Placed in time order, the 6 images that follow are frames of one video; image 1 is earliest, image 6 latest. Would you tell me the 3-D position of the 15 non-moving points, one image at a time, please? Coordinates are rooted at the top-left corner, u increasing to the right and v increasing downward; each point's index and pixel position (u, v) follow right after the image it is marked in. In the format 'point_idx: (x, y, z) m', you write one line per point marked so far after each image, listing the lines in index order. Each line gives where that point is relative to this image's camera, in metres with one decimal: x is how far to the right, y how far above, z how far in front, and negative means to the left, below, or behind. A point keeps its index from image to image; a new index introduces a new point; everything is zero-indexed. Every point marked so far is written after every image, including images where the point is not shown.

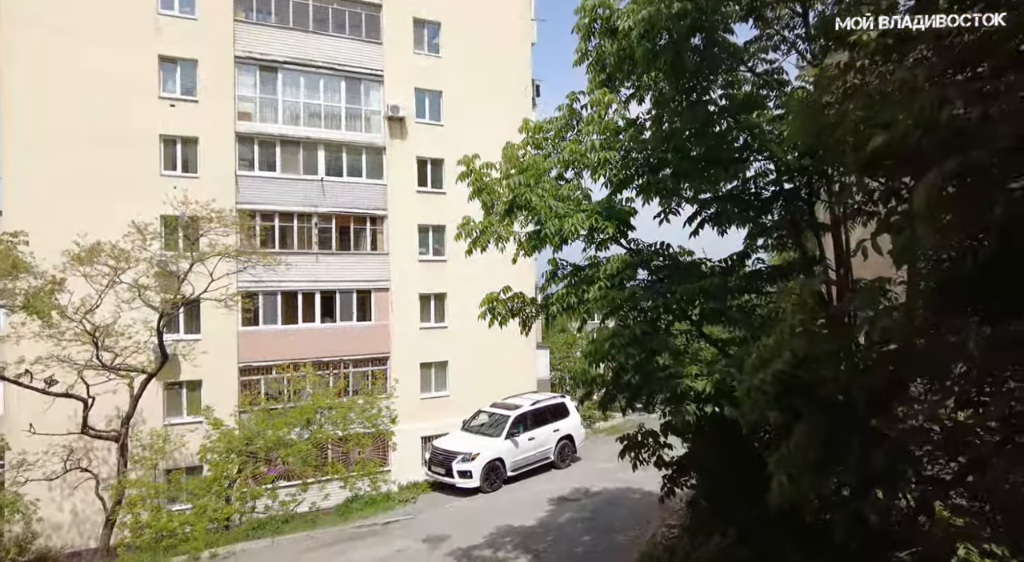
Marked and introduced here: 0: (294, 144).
0: (-7.5, +4.7, +19.6) m
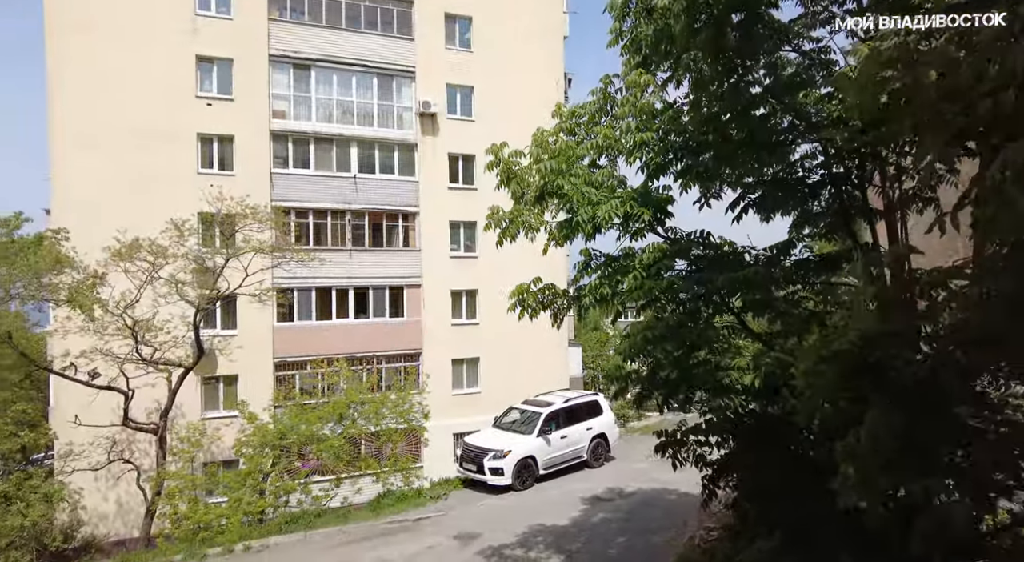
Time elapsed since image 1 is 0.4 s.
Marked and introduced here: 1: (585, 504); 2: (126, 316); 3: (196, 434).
0: (-6.4, +4.9, +19.8) m
1: (+1.5, -4.7, +11.9) m
2: (-9.2, -0.8, +13.5) m
3: (-8.0, -3.8, +14.4) m
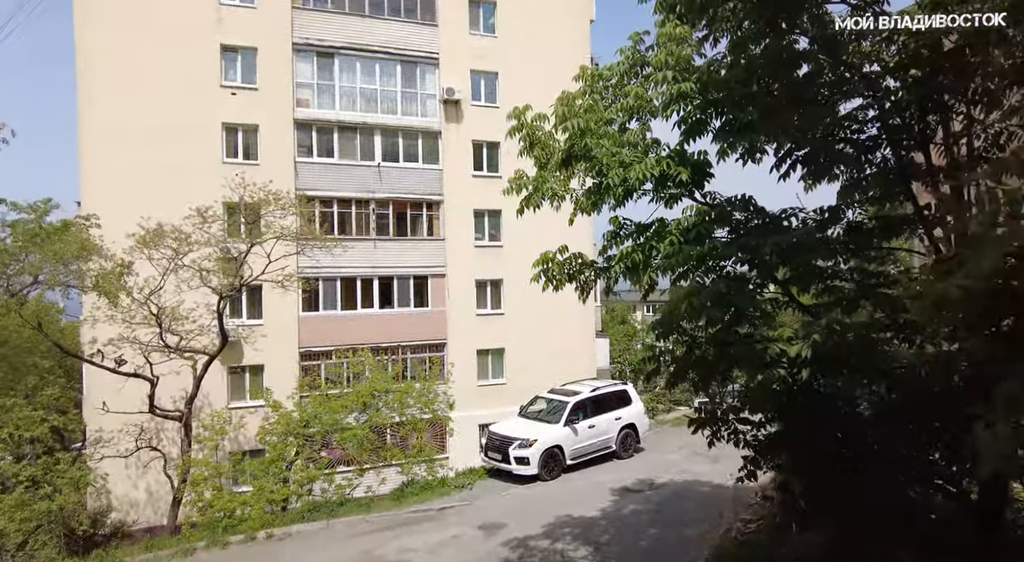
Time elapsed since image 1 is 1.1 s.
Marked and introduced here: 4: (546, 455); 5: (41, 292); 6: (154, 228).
0: (-5.6, +5.2, +19.6) m
1: (+2.1, -4.3, +11.4) m
2: (-8.6, -0.5, +13.5) m
3: (-7.3, -3.5, +14.3) m
4: (+0.8, -3.9, +12.9) m
5: (-10.1, -0.2, +12.3) m
6: (-8.5, +1.3, +13.5) m
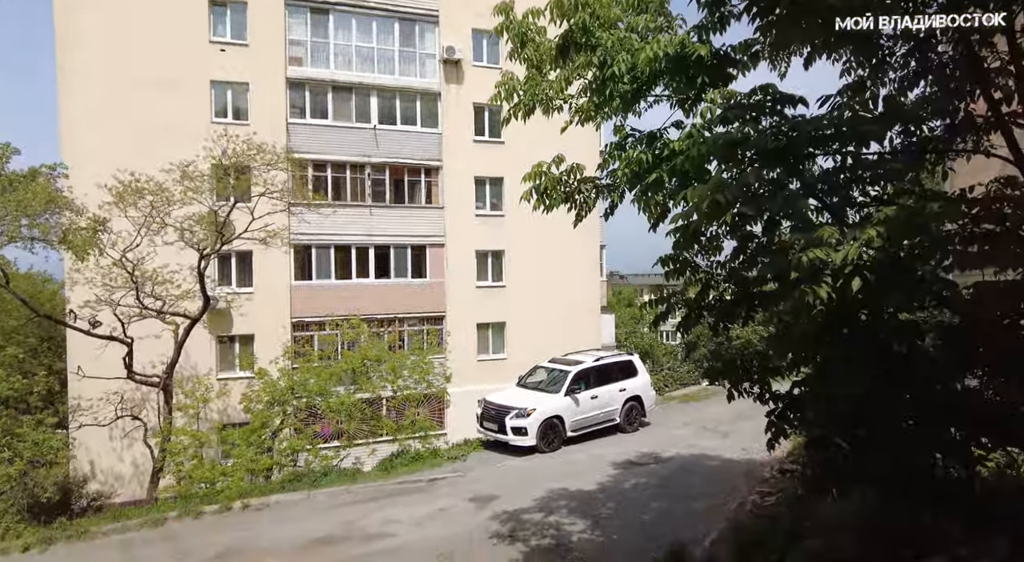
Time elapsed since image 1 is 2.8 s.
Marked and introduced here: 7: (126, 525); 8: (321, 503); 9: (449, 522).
0: (-5.5, +6.3, +18.7) m
1: (+2.0, -3.5, +10.6) m
2: (-8.6, +0.5, +12.7) m
3: (-7.4, -2.6, +13.6) m
4: (+0.7, -3.1, +12.1) m
5: (-10.1, +0.7, +11.5) m
6: (-8.5, +2.2, +12.6) m
7: (-6.4, -4.1, +9.5) m
8: (-3.4, -3.9, +10.0) m
9: (-1.0, -3.7, +8.7) m
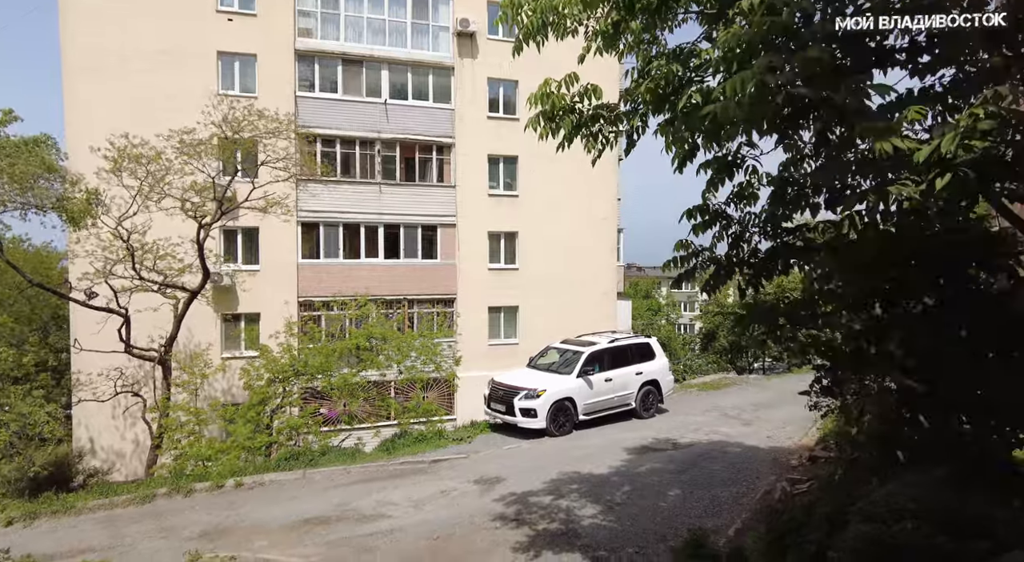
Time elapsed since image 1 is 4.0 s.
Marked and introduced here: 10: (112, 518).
0: (-5.0, +6.9, +18.1) m
1: (+2.1, -3.0, +9.9) m
2: (-8.4, +1.1, +12.3) m
3: (-7.1, -1.9, +13.2) m
4: (+0.9, -2.6, +11.4) m
5: (-9.9, +1.4, +11.1) m
6: (-8.2, +2.8, +12.2) m
7: (-6.3, -3.5, +9.0) m
8: (-3.3, -3.3, +9.5) m
9: (-0.9, -3.2, +8.1) m
10: (-6.0, -3.5, +8.5) m
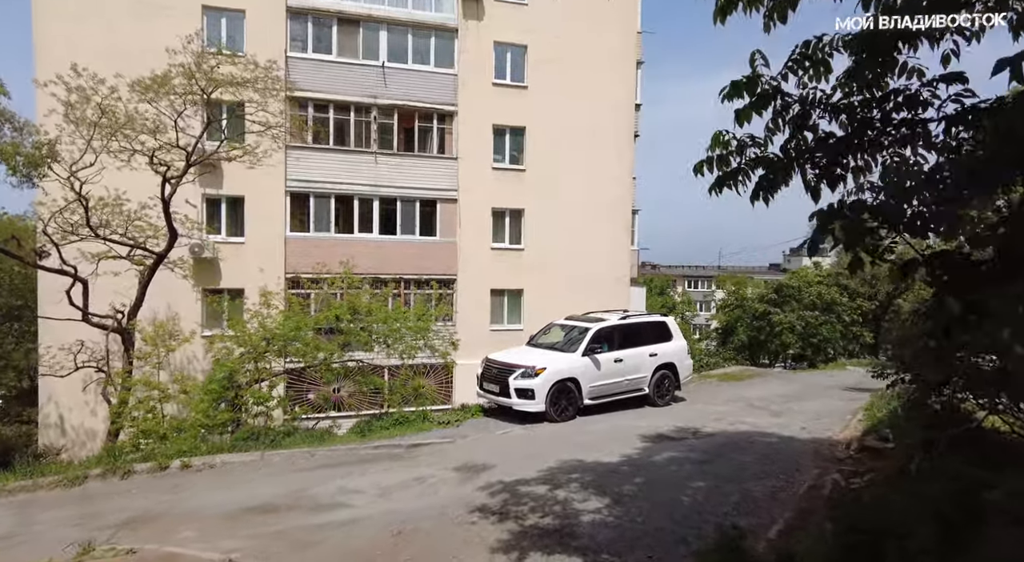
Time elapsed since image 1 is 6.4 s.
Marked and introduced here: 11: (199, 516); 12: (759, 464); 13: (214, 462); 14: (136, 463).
0: (-4.7, +7.6, +16.8) m
1: (+2.0, -2.4, +8.5) m
2: (-8.4, +1.9, +11.1) m
3: (-7.2, -1.2, +12.0) m
4: (+0.8, -2.0, +10.0) m
5: (-9.9, +2.2, +9.9) m
6: (-8.2, +3.6, +11.0) m
7: (-6.5, -2.7, +7.8) m
8: (-3.4, -2.6, +8.1) m
9: (-1.0, -2.5, +6.8) m
10: (-6.1, -2.8, +7.2) m
11: (-3.5, -2.6, +6.4) m
12: (+3.2, -2.3, +7.3) m
13: (-4.3, -2.7, +8.3) m
14: (-5.5, -2.7, +8.4) m
